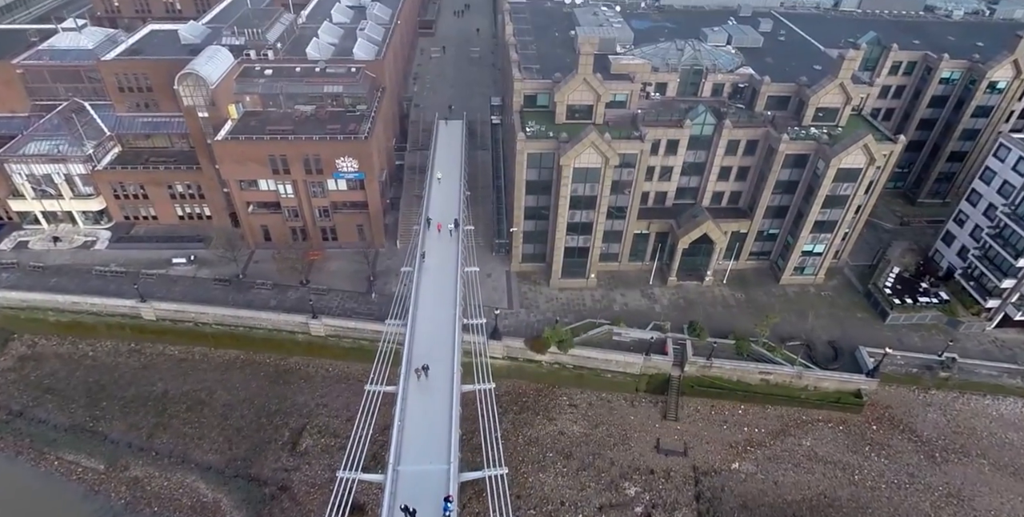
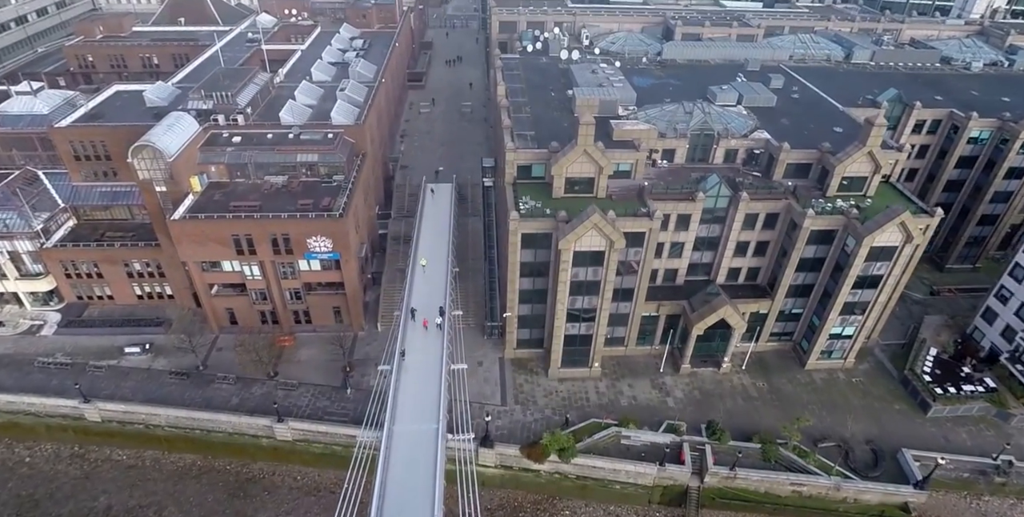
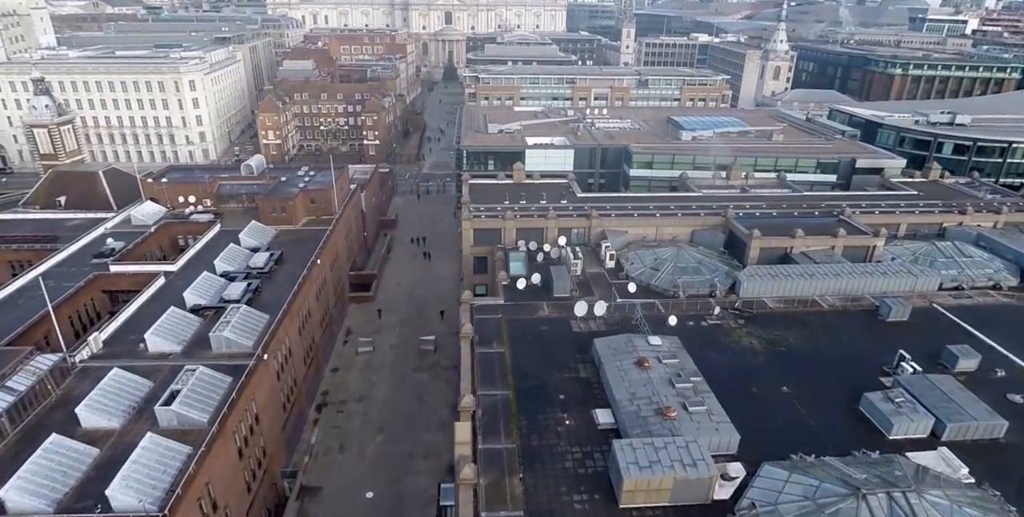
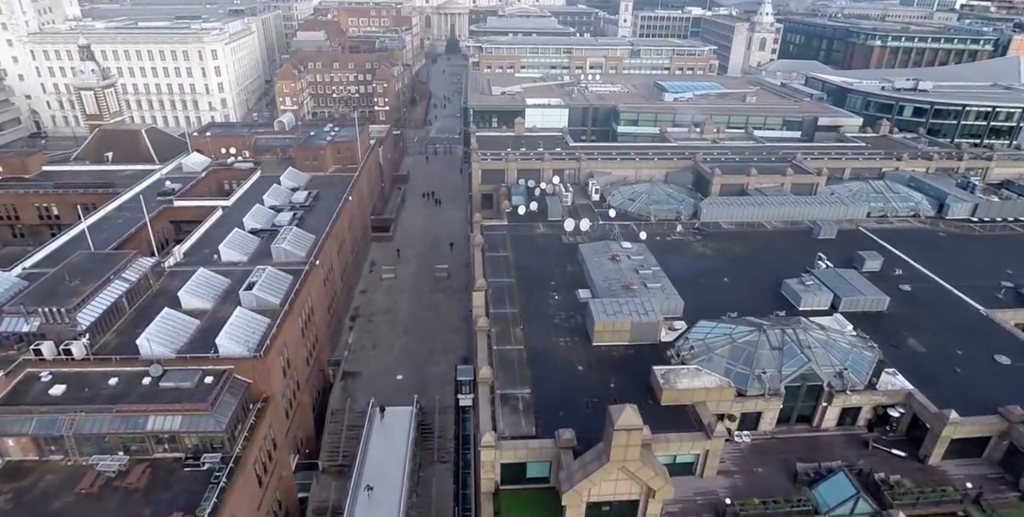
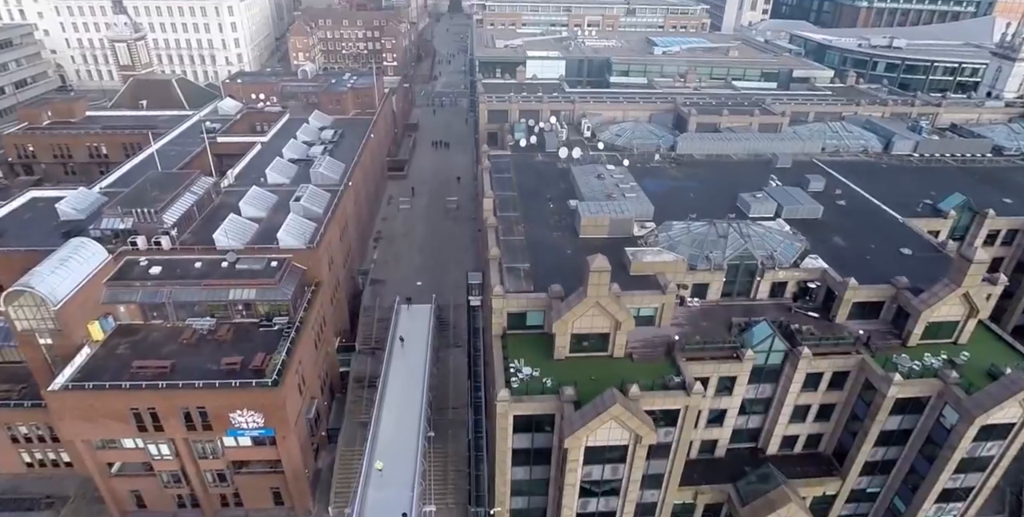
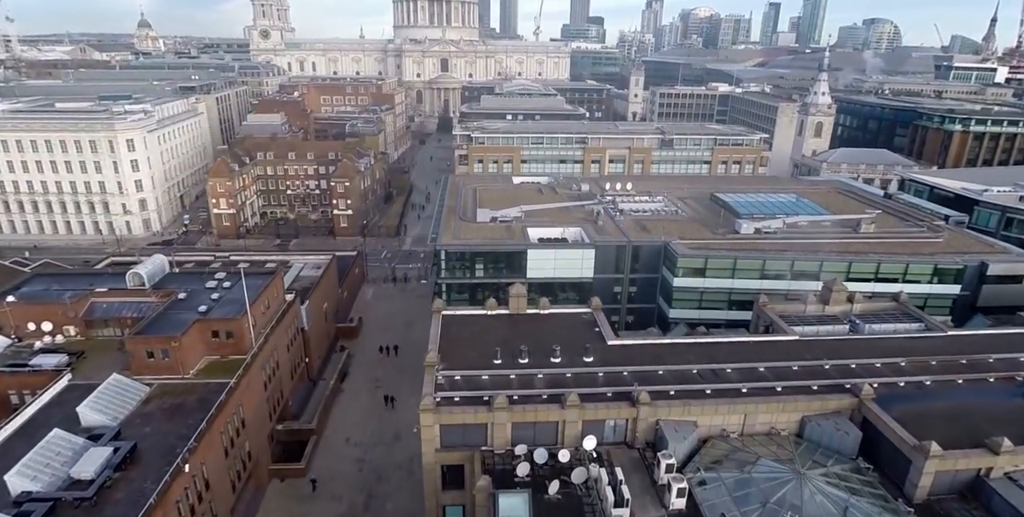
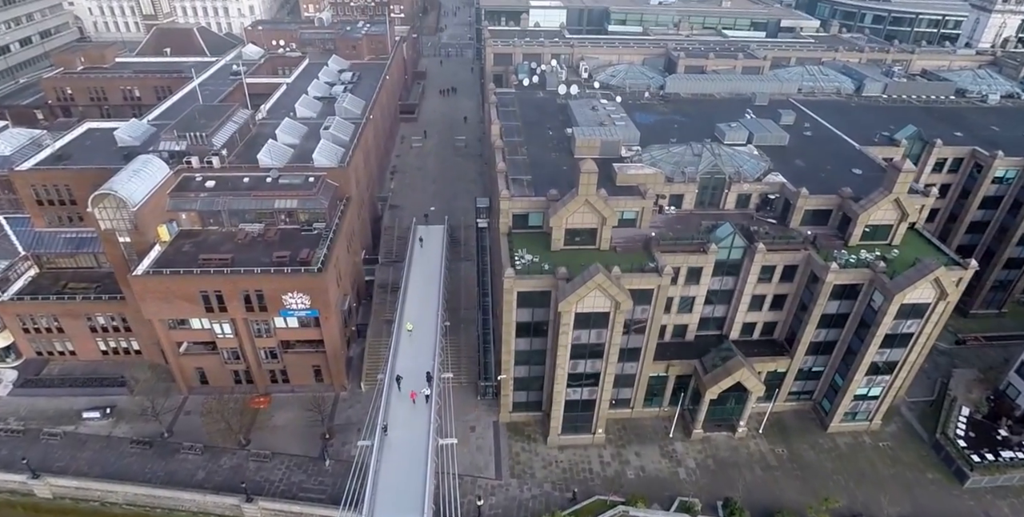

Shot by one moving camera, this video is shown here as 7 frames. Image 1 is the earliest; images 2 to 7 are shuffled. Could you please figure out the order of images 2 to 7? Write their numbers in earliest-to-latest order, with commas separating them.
2, 7, 5, 4, 3, 6
